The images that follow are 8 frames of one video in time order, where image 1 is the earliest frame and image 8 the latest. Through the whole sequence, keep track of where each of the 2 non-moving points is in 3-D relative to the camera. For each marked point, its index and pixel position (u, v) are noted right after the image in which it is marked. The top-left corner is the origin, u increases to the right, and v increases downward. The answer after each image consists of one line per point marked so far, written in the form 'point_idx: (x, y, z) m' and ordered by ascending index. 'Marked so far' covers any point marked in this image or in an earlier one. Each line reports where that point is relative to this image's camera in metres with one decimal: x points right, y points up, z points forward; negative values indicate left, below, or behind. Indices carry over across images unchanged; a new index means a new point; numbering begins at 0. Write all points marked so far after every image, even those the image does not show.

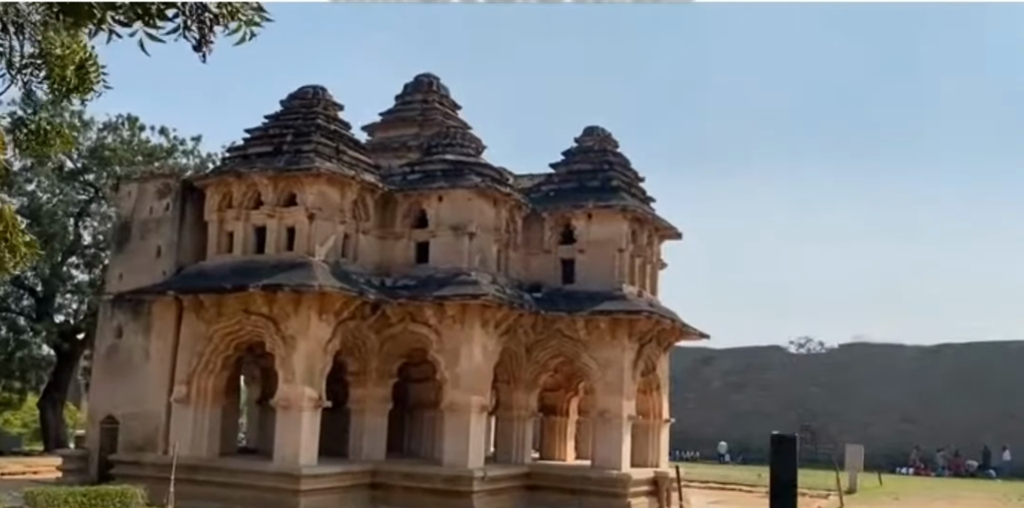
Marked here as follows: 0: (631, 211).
0: (+2.1, +0.8, +18.4) m
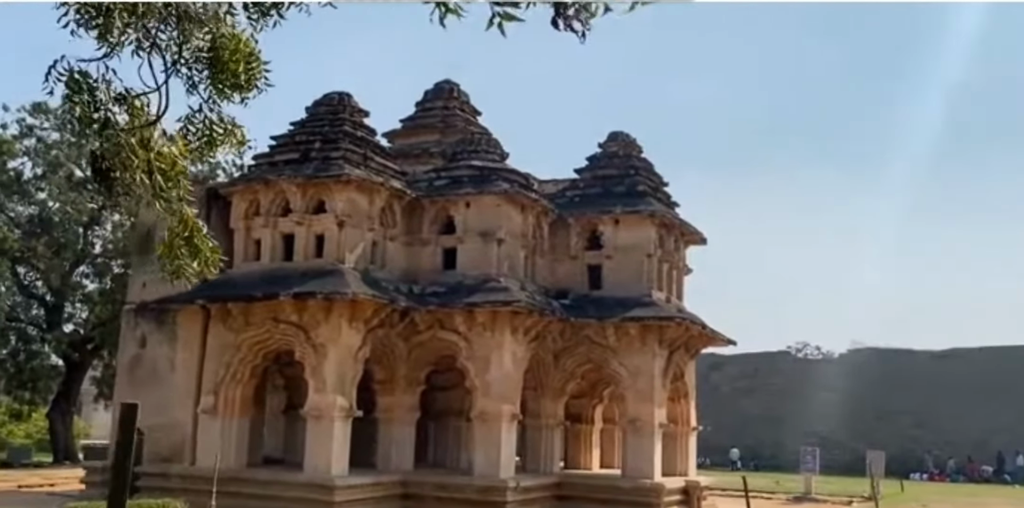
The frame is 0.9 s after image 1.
0: (+2.6, +0.7, +18.3) m
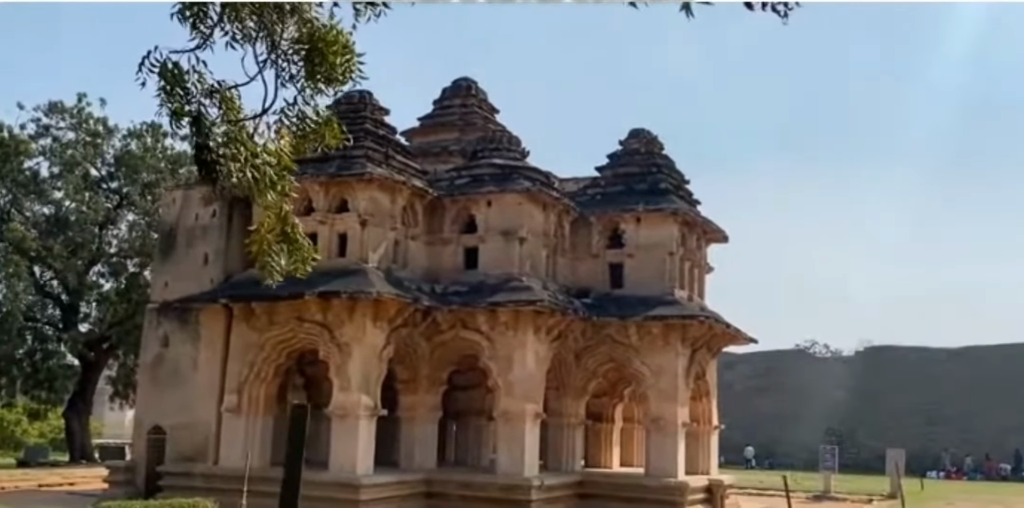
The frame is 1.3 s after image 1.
0: (+3.0, +0.7, +18.2) m
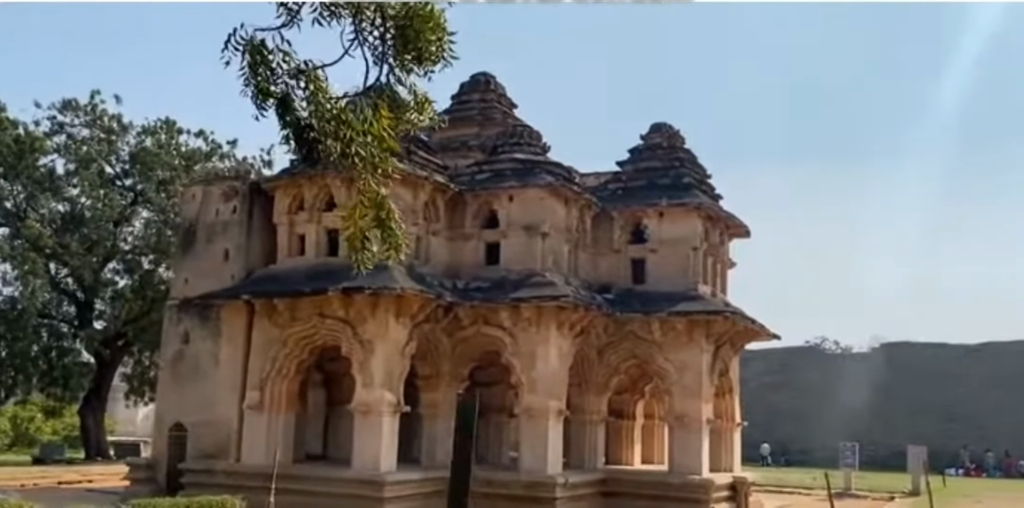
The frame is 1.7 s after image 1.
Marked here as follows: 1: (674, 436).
0: (+3.4, +0.8, +18.1) m
1: (+2.8, -3.1, +17.6) m
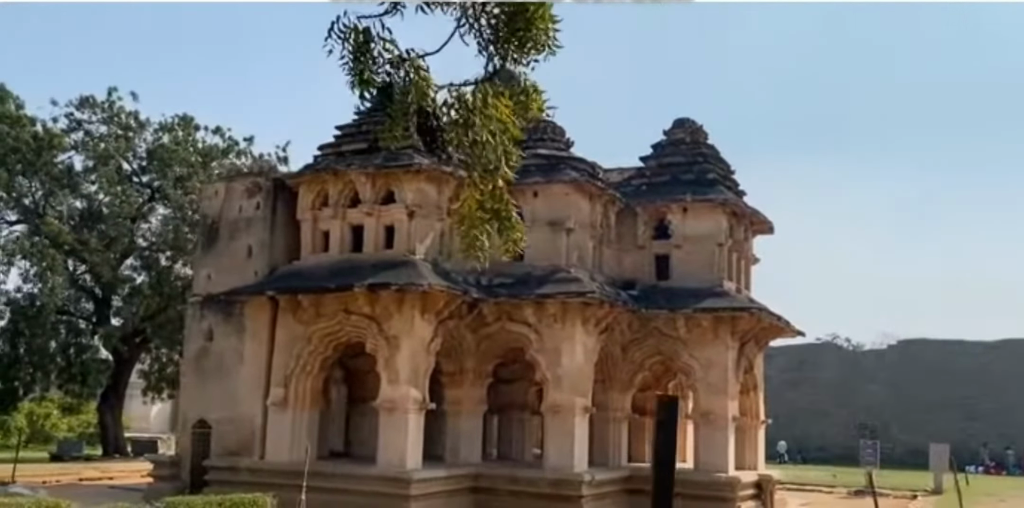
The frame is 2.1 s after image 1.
0: (+3.8, +0.9, +17.9) m
1: (+3.2, -3.0, +17.5) m
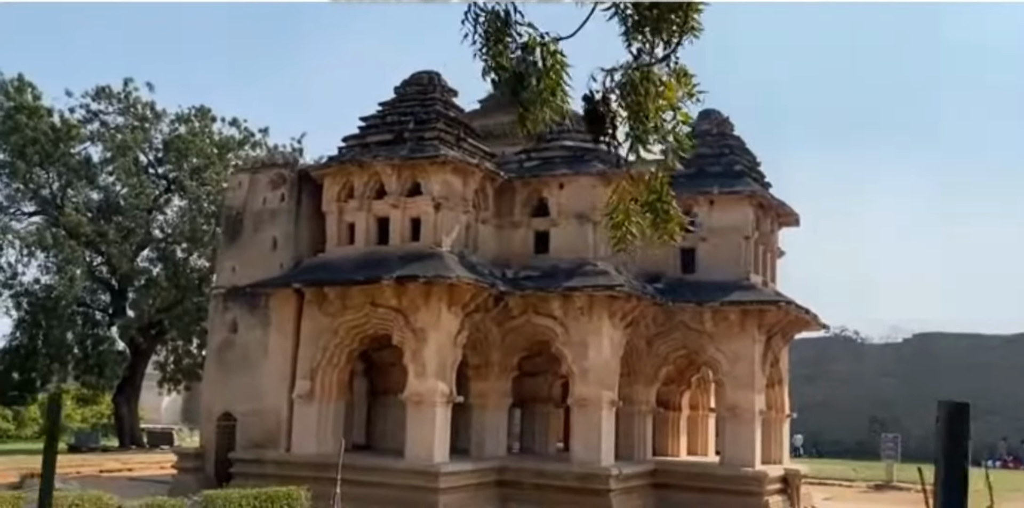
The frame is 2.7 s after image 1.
0: (+4.3, +1.0, +17.8) m
1: (+3.6, -2.9, +17.4) m
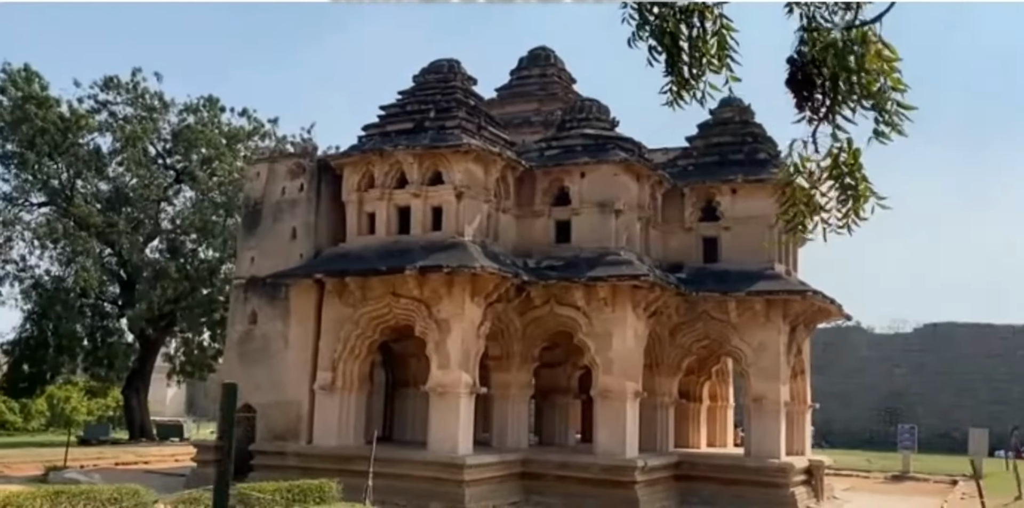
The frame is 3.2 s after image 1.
0: (+4.6, +1.2, +17.6) m
1: (+4.0, -2.7, +17.2) m
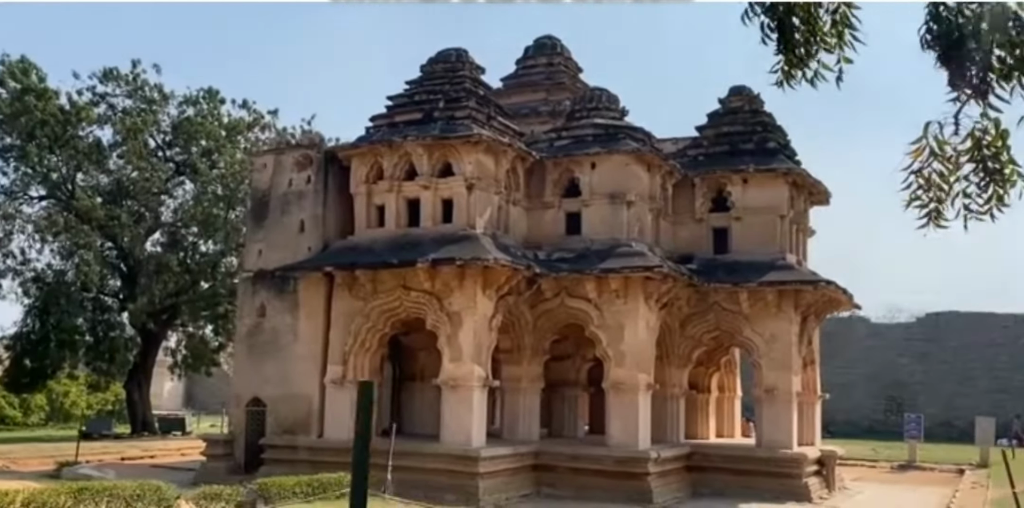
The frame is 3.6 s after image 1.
0: (+4.8, +1.3, +17.5) m
1: (+4.1, -2.6, +17.1) m
